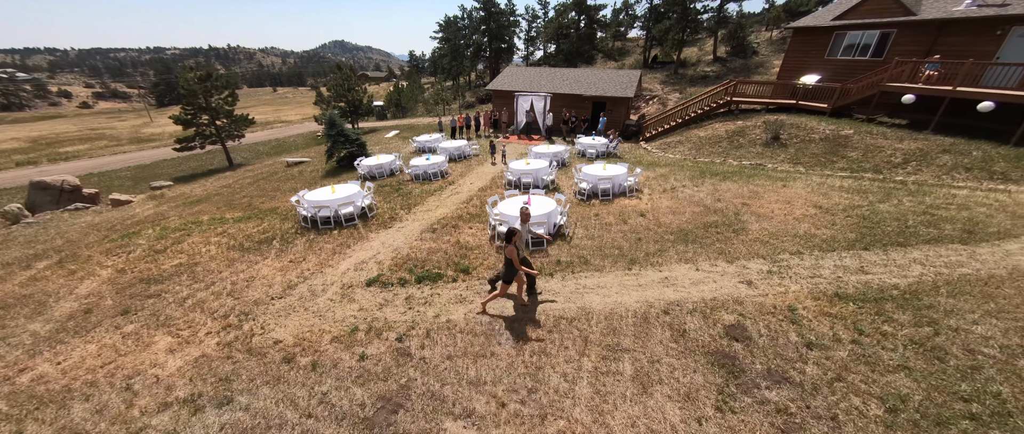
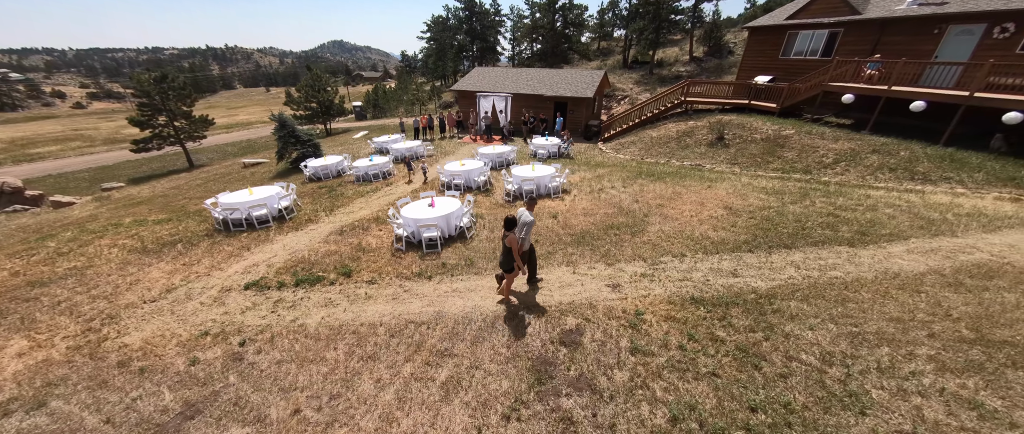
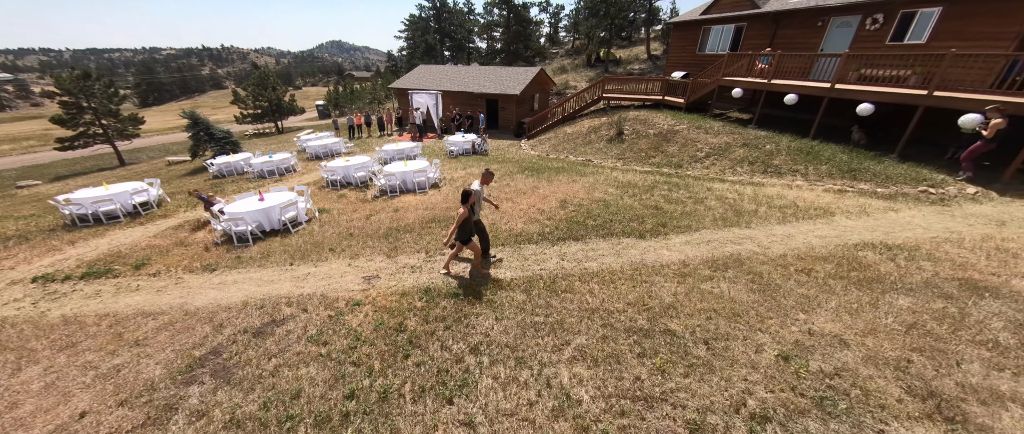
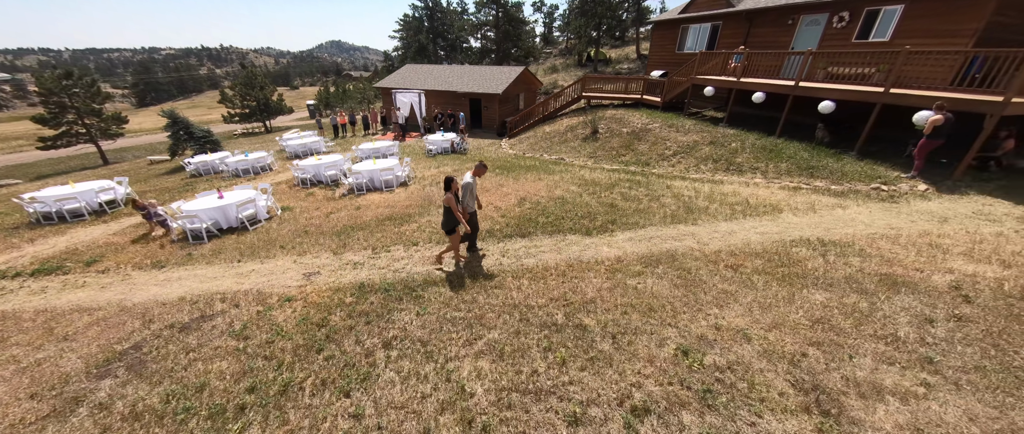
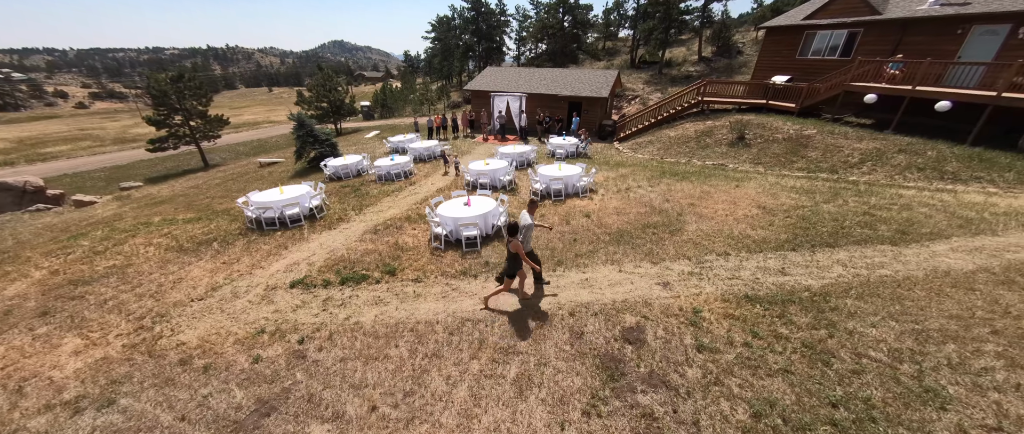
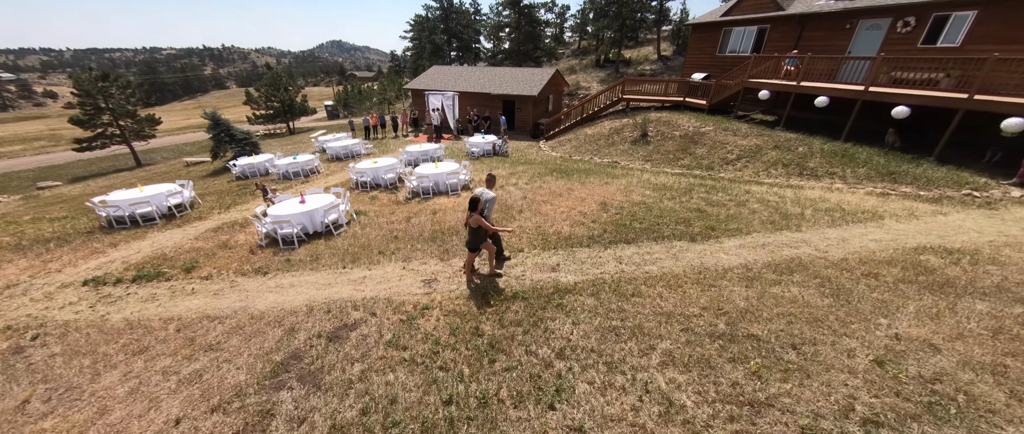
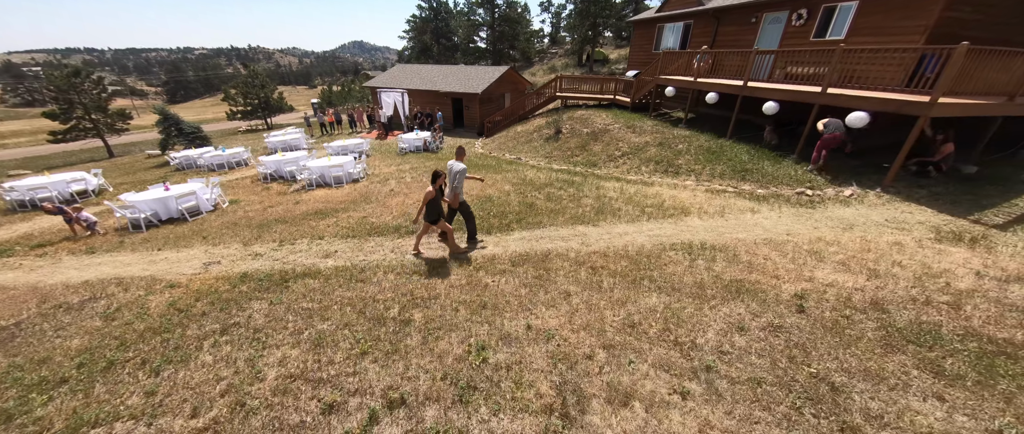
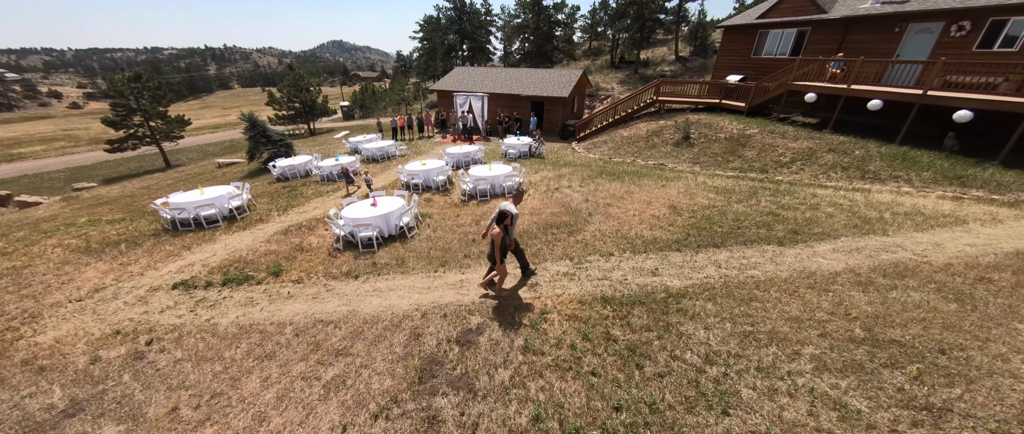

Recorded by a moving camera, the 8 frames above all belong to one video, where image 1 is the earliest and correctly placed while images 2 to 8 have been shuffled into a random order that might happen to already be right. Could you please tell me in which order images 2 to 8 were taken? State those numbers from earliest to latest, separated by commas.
5, 2, 8, 6, 3, 4, 7
